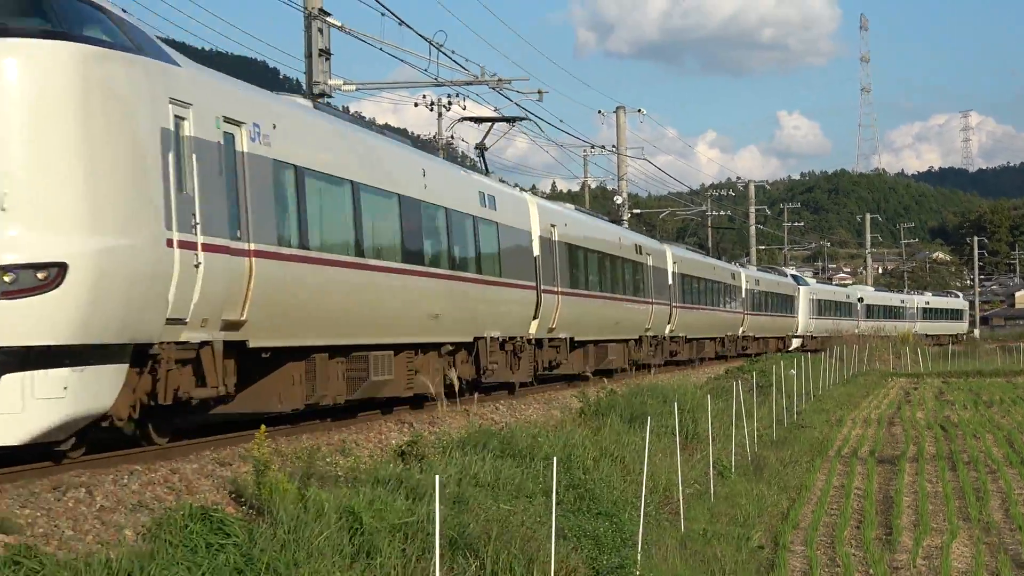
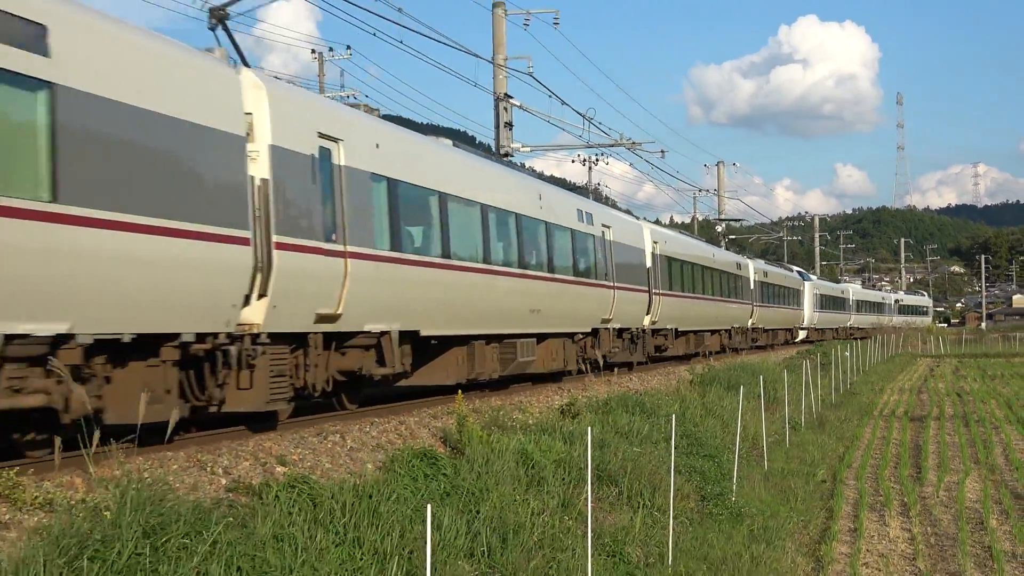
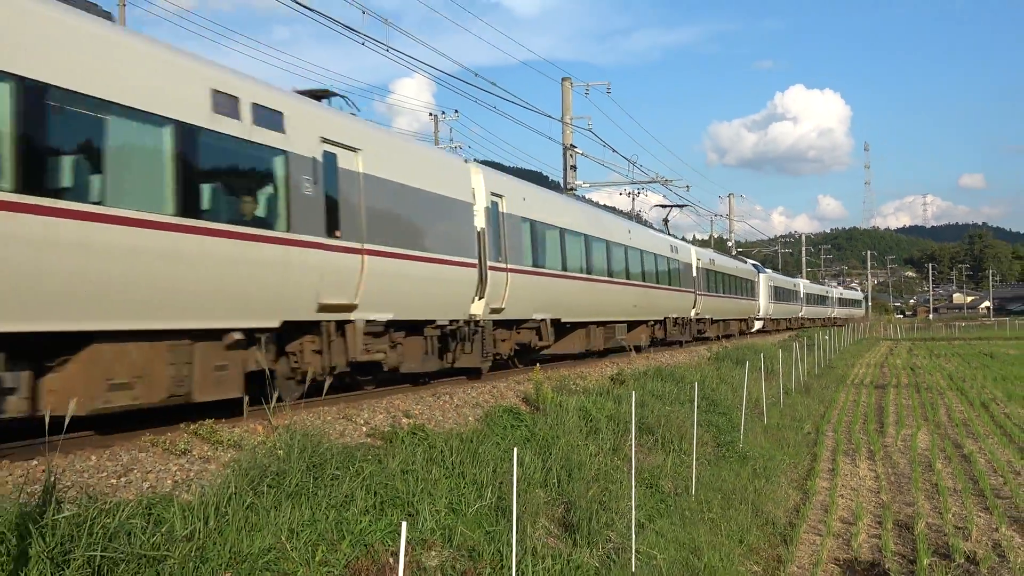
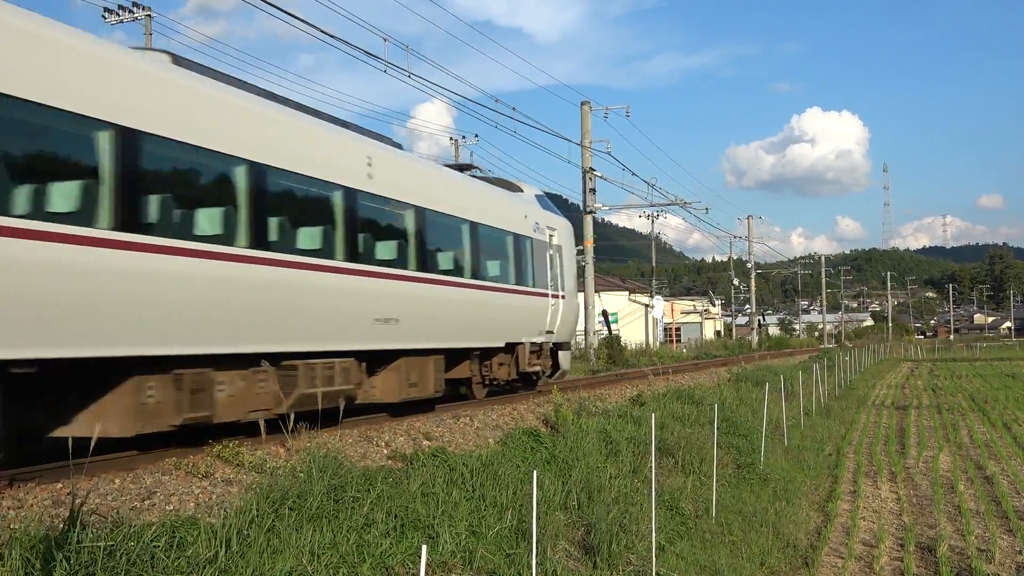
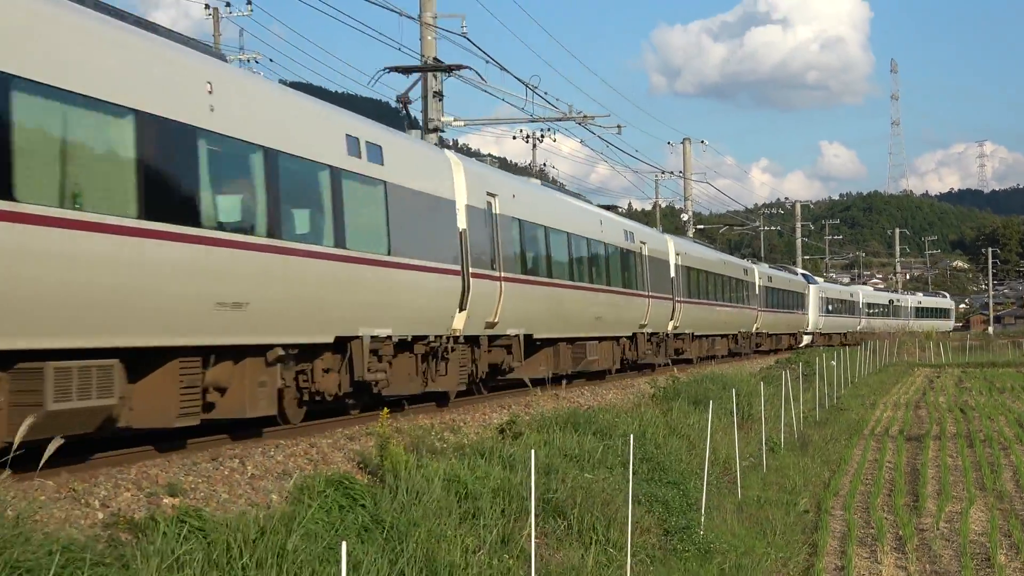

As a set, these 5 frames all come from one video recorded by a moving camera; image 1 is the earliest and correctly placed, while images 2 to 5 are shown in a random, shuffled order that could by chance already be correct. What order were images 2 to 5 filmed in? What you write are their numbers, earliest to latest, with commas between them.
5, 2, 3, 4
